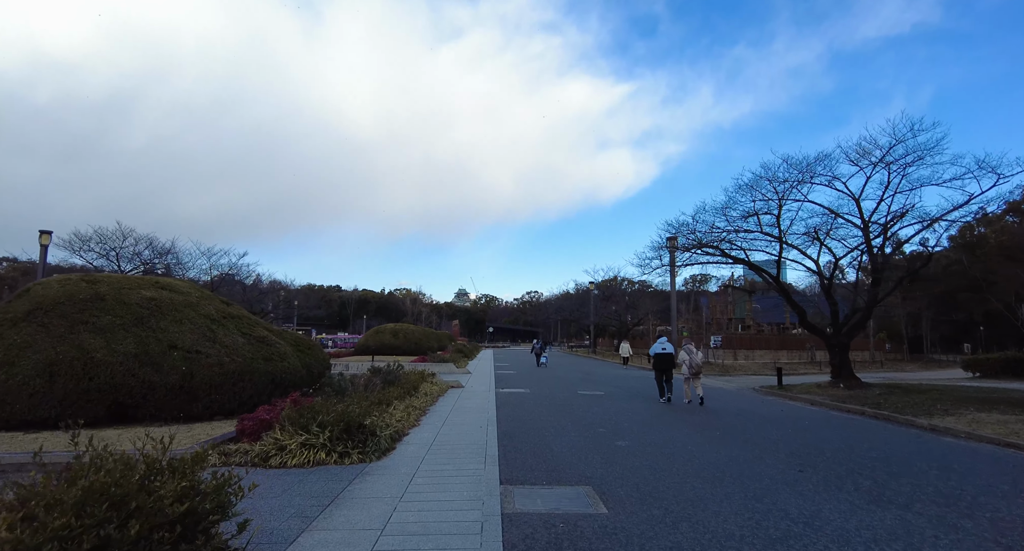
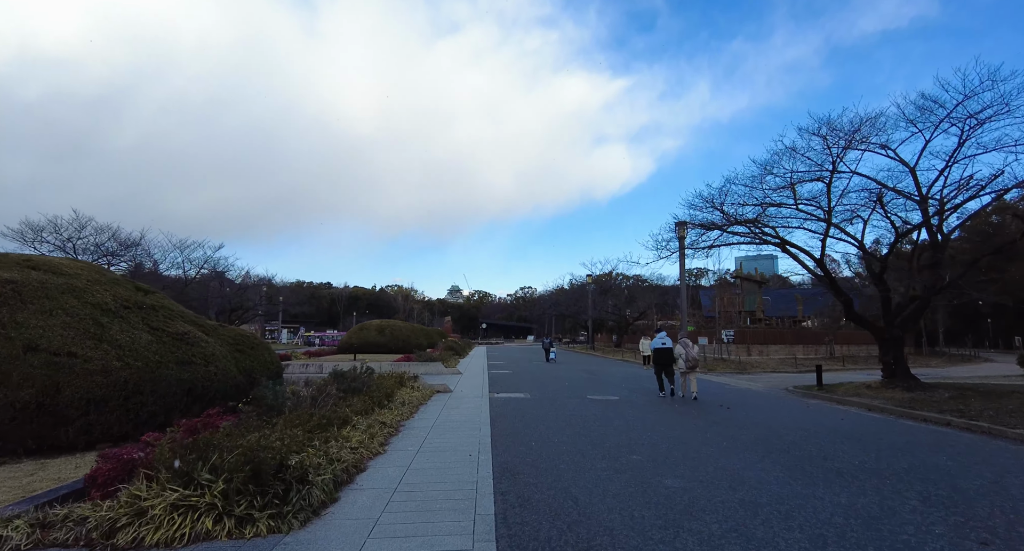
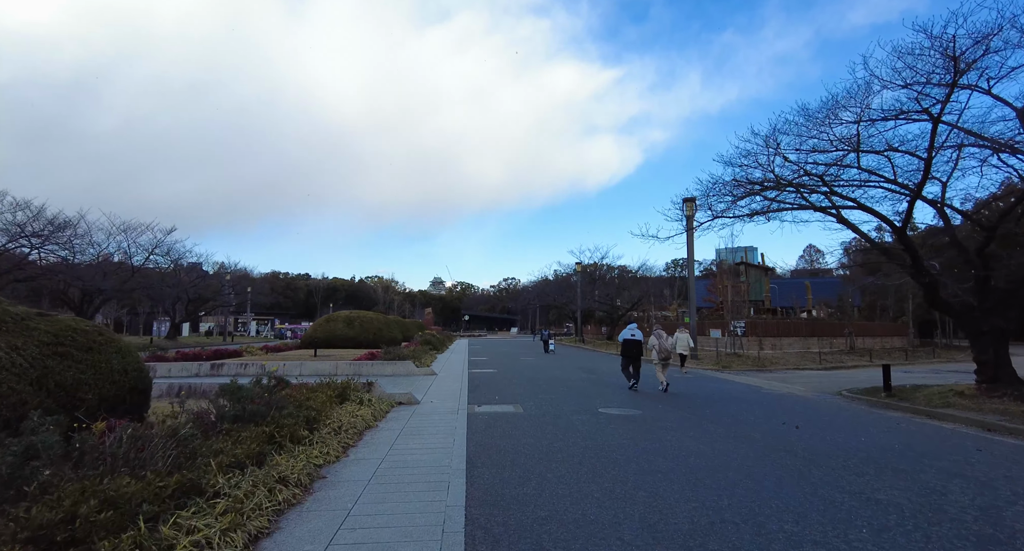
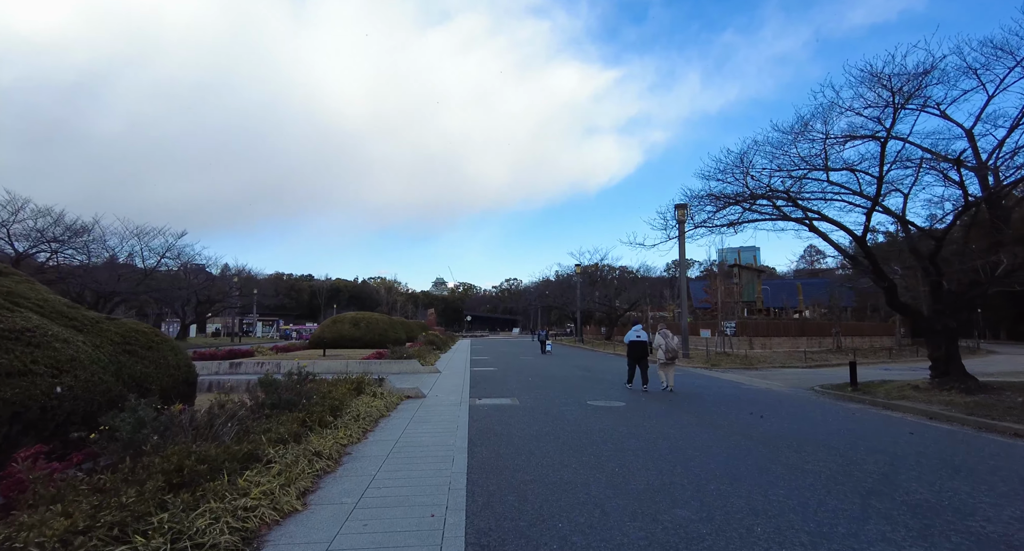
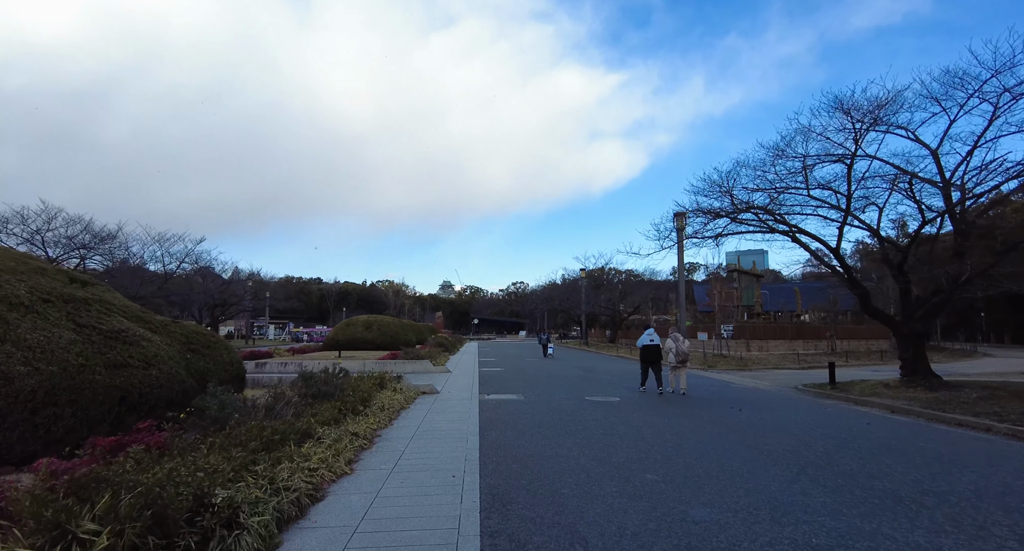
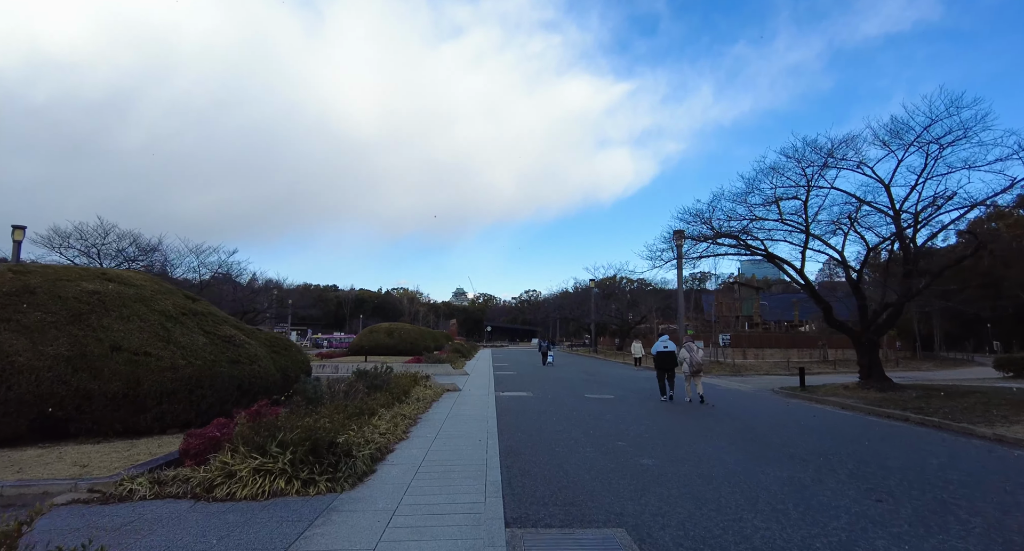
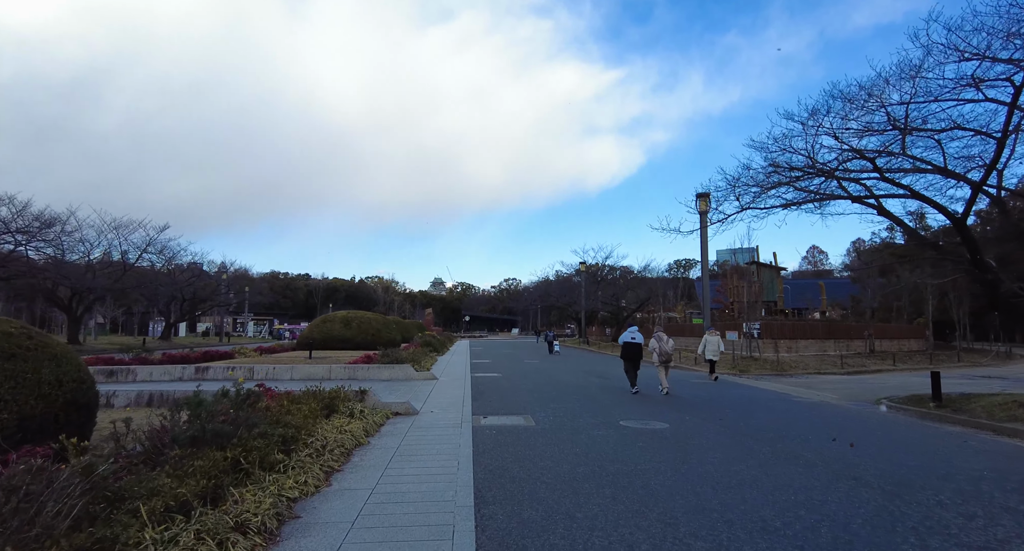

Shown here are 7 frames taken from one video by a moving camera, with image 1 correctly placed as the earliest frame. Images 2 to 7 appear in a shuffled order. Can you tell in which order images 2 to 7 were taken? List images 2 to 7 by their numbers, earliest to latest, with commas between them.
6, 2, 5, 4, 3, 7
